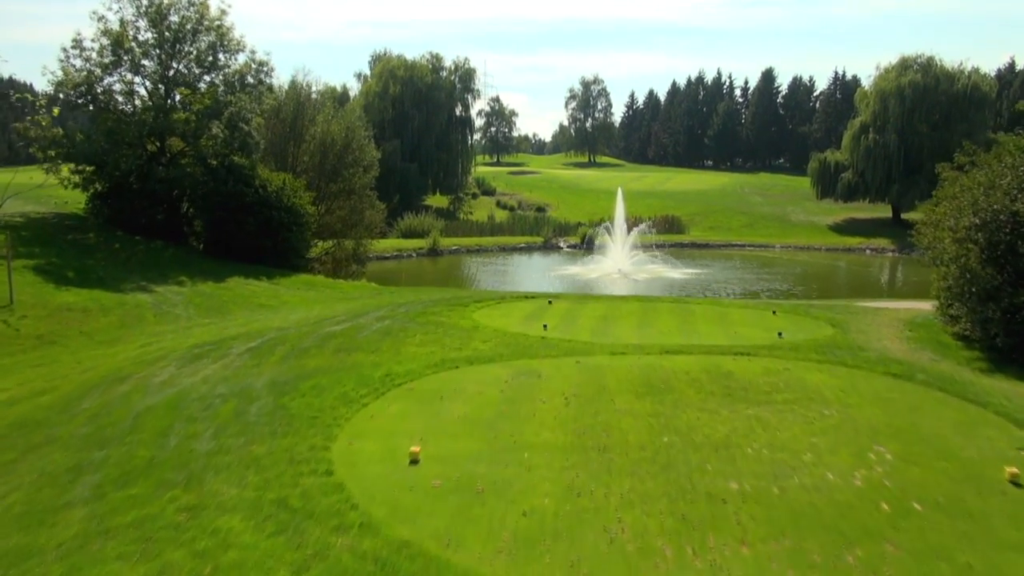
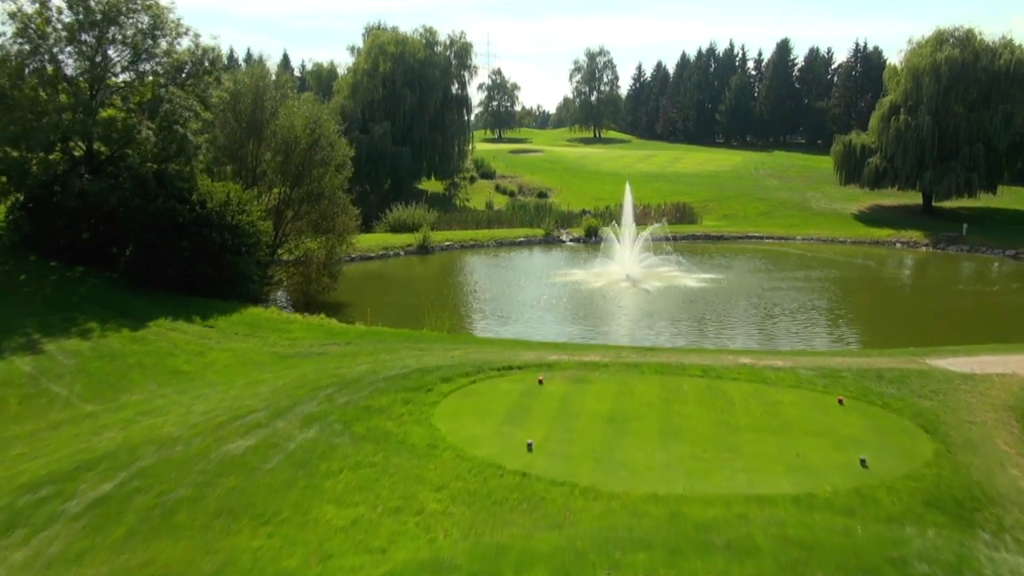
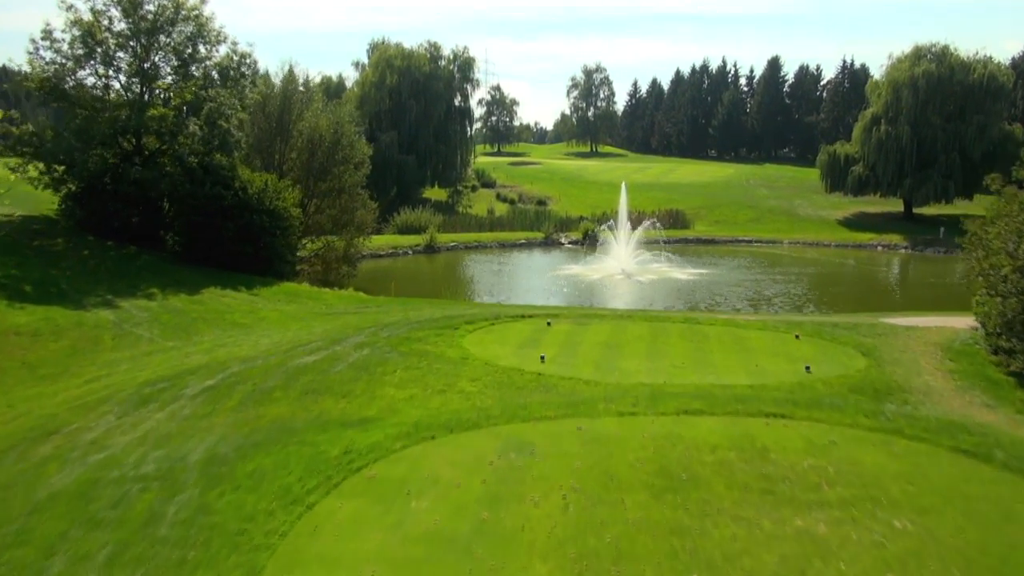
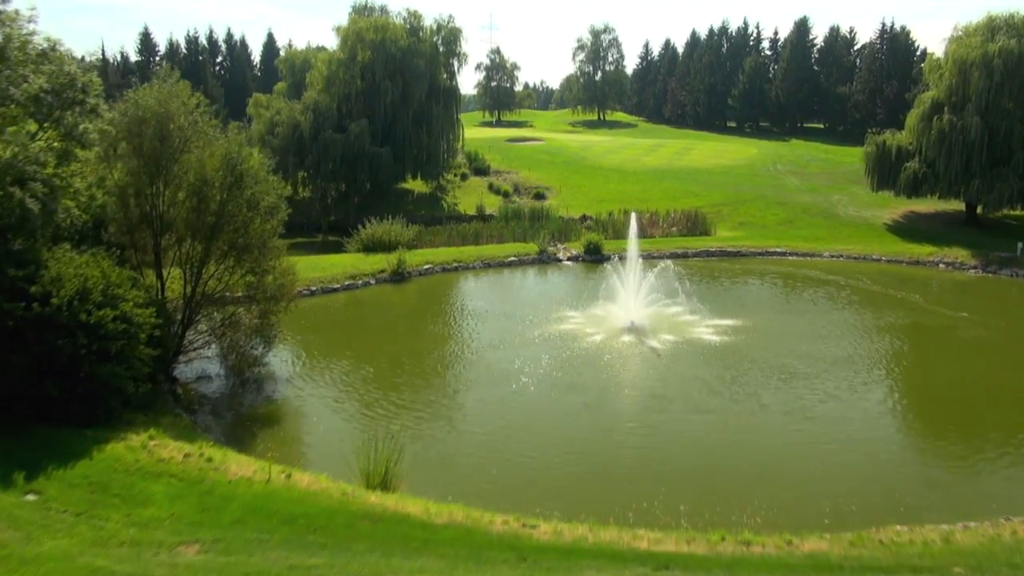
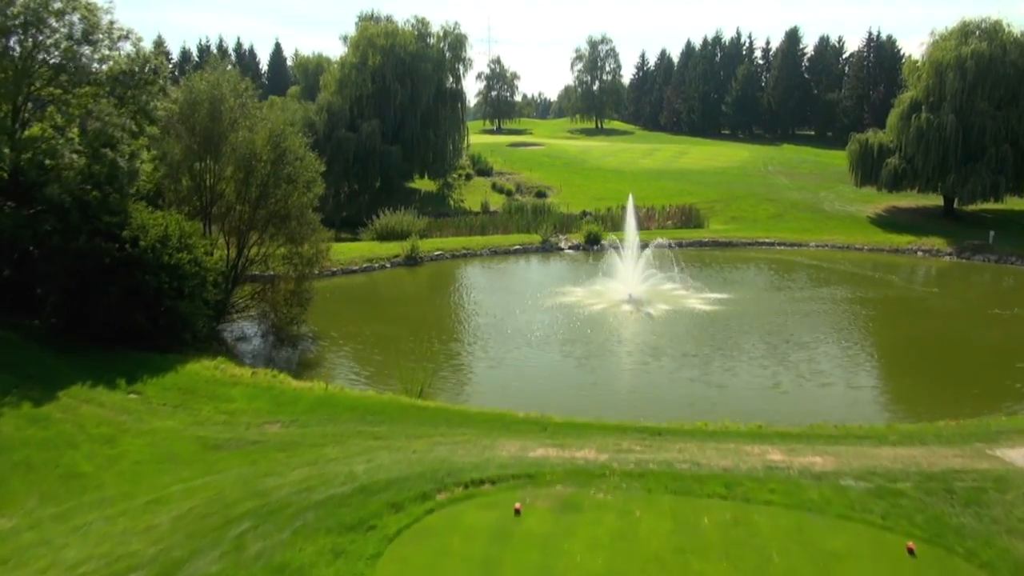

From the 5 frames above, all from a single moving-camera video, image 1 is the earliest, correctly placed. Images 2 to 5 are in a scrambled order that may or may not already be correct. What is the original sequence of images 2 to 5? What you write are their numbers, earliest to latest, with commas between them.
3, 2, 5, 4
